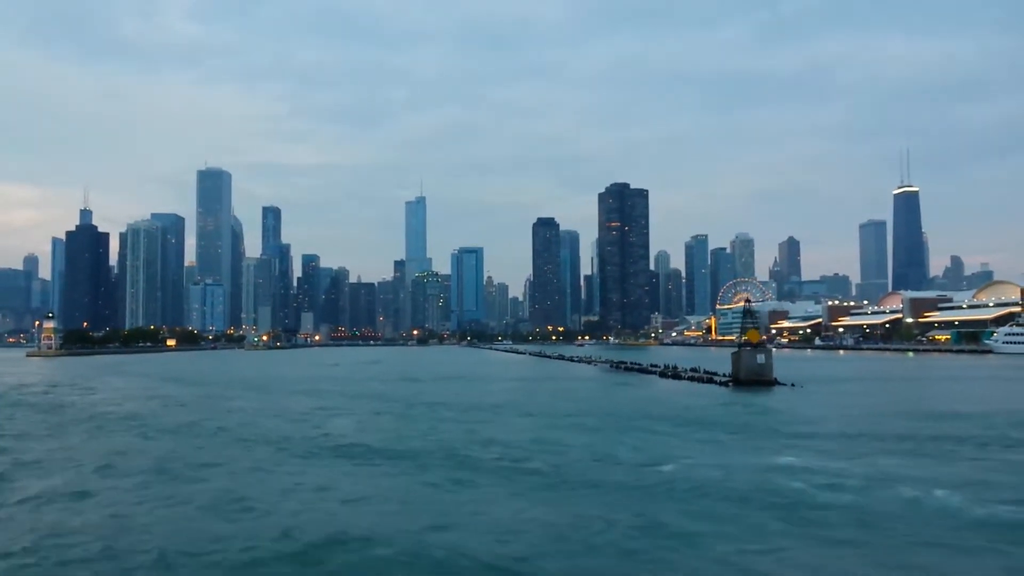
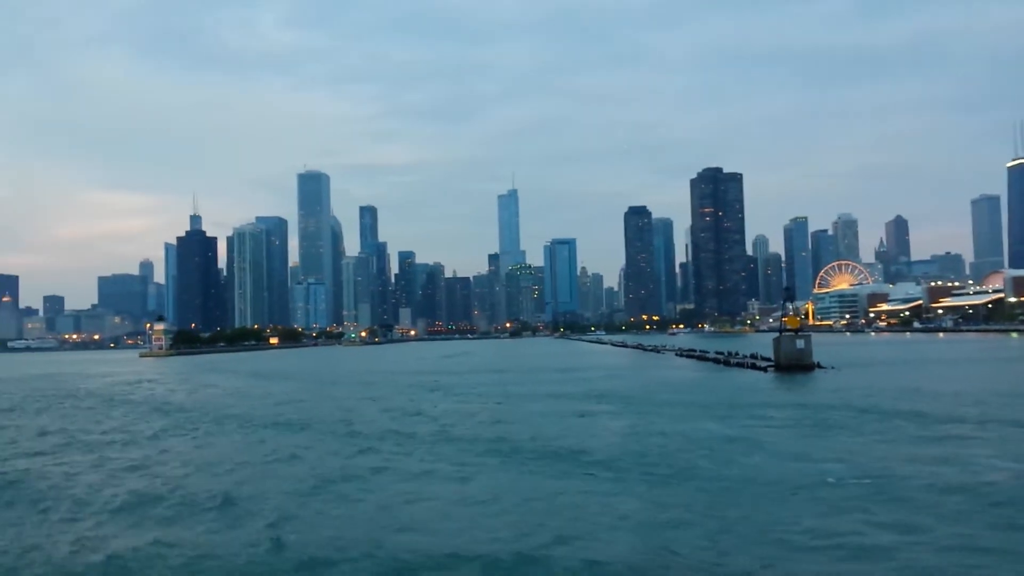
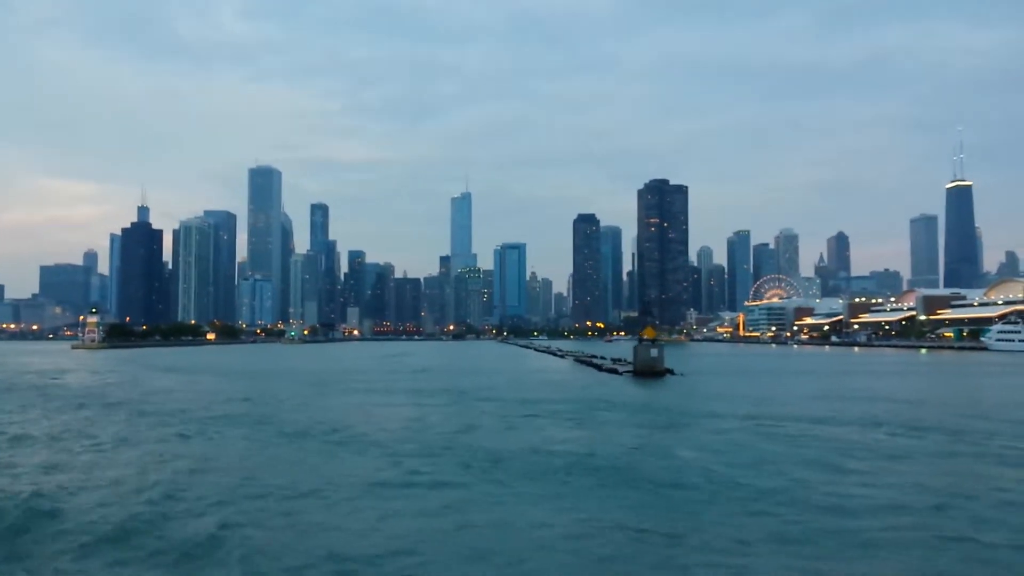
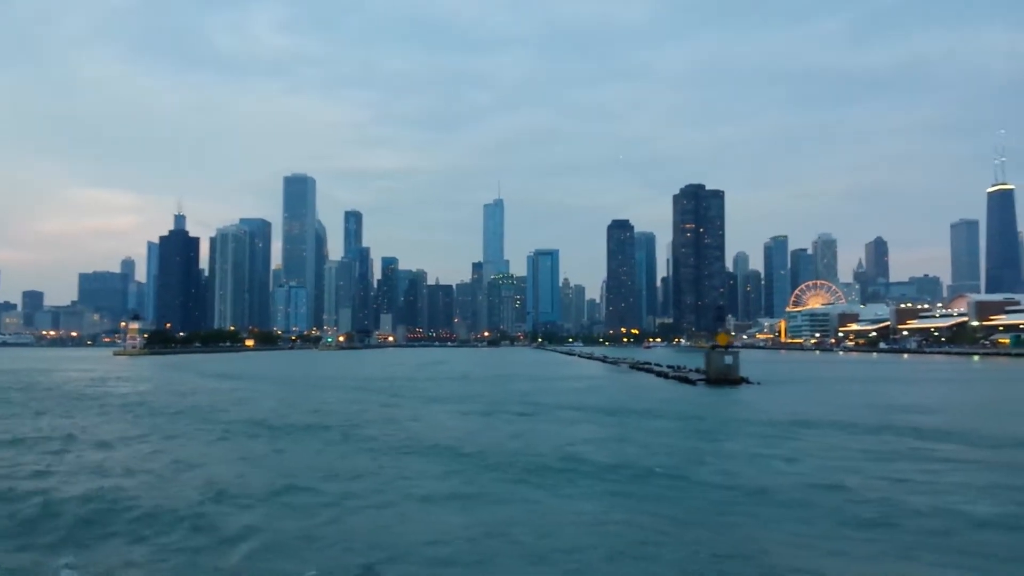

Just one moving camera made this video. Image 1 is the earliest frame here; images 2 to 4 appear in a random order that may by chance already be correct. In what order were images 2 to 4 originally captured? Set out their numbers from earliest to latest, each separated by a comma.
2, 4, 3
